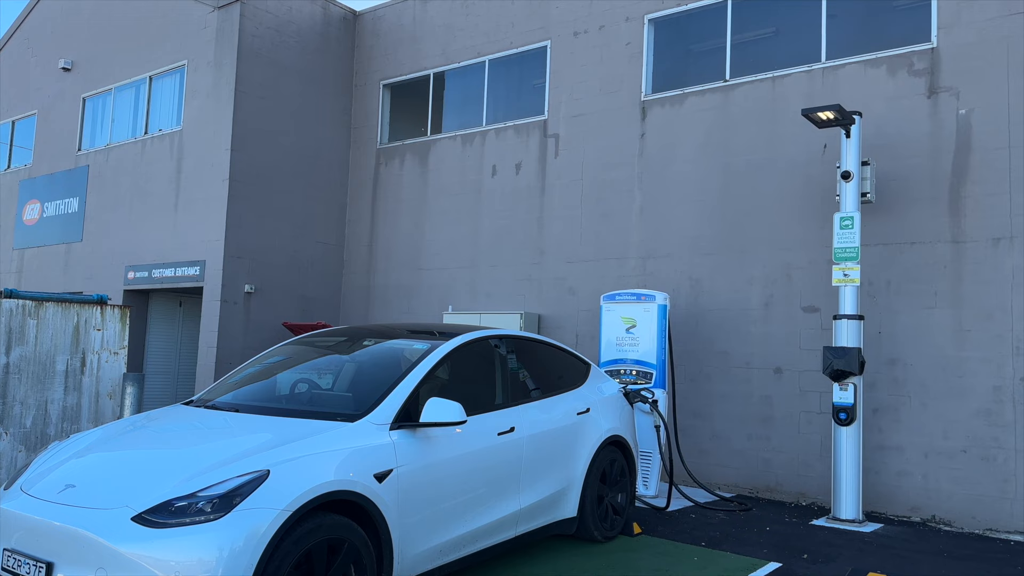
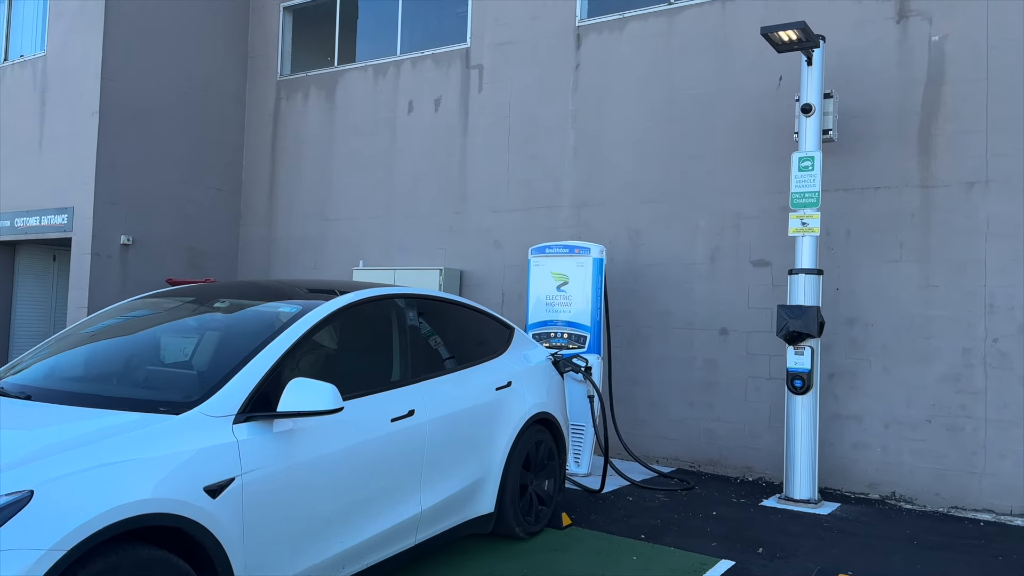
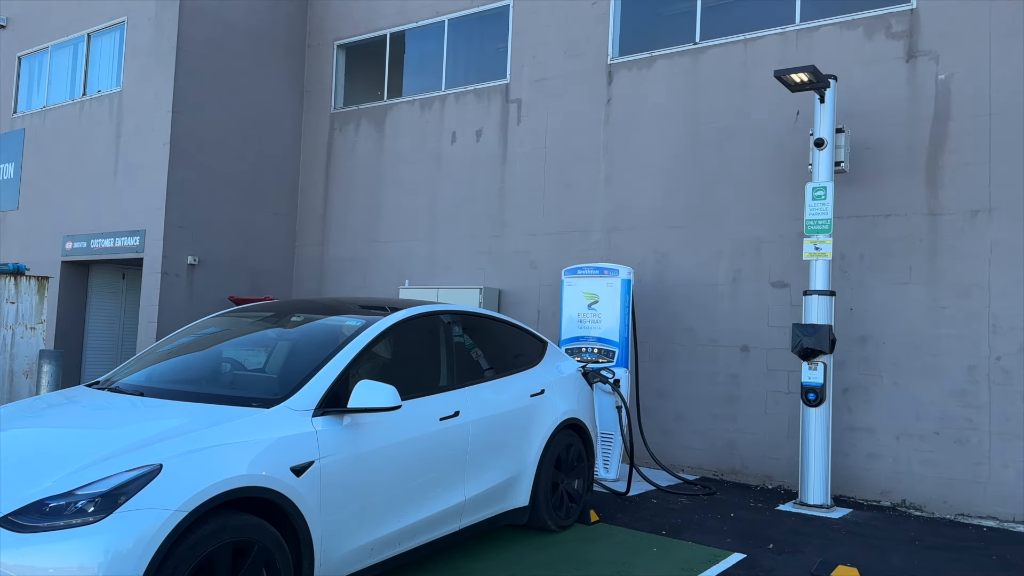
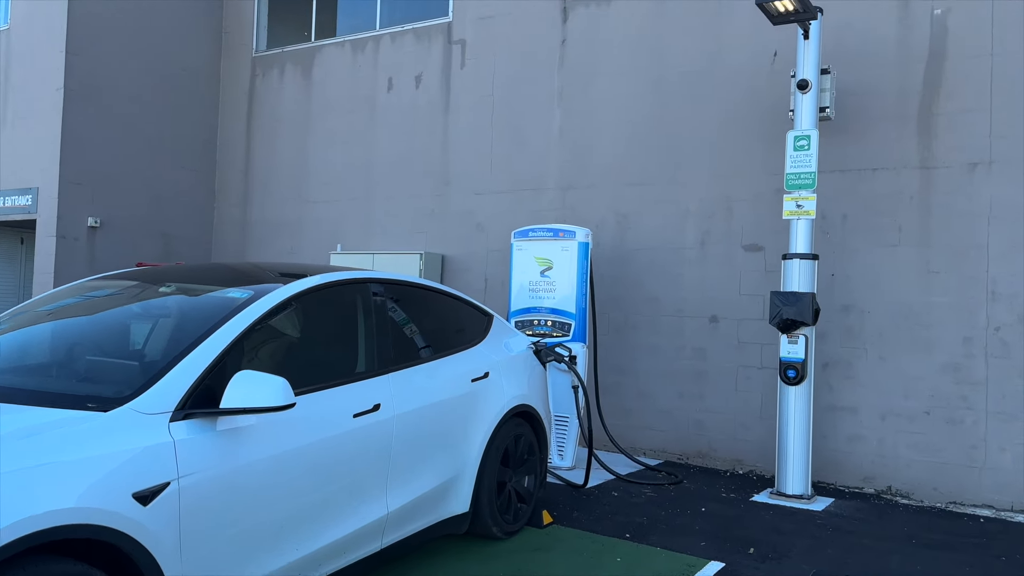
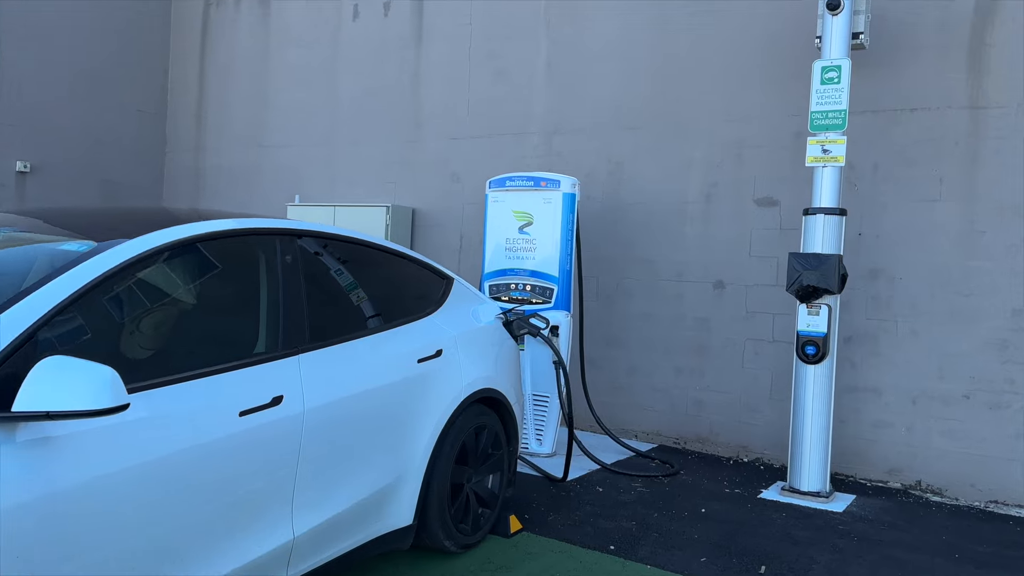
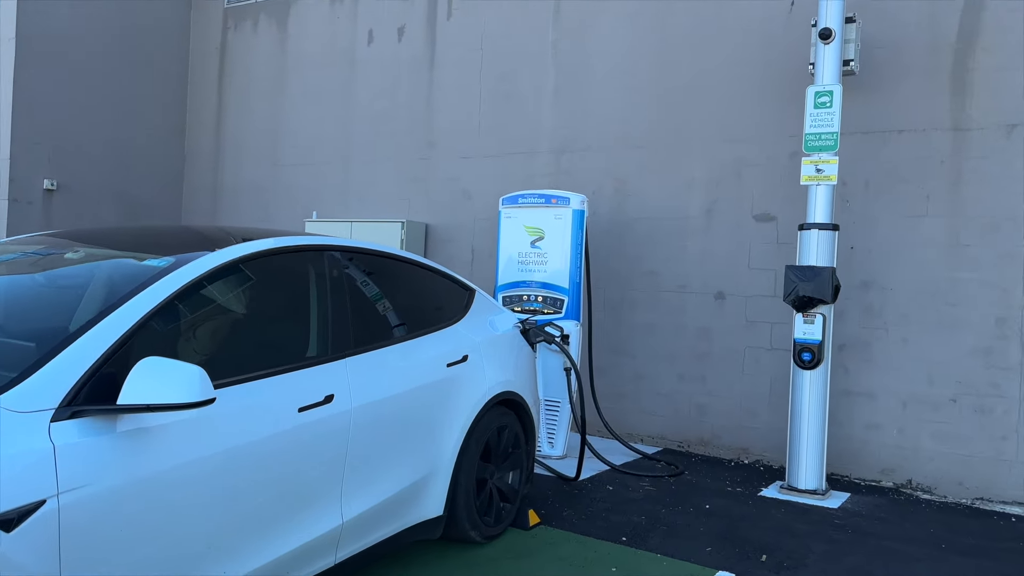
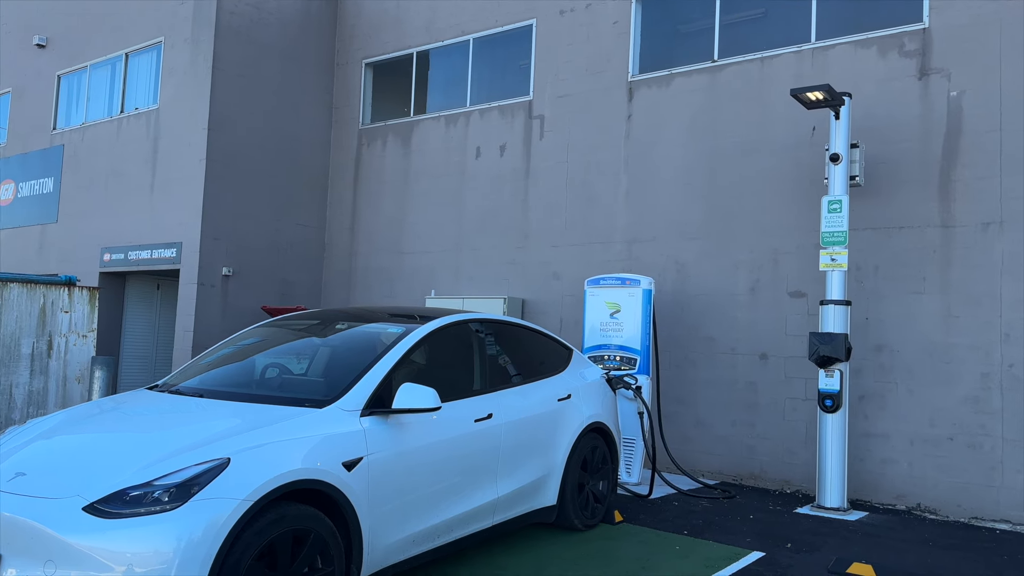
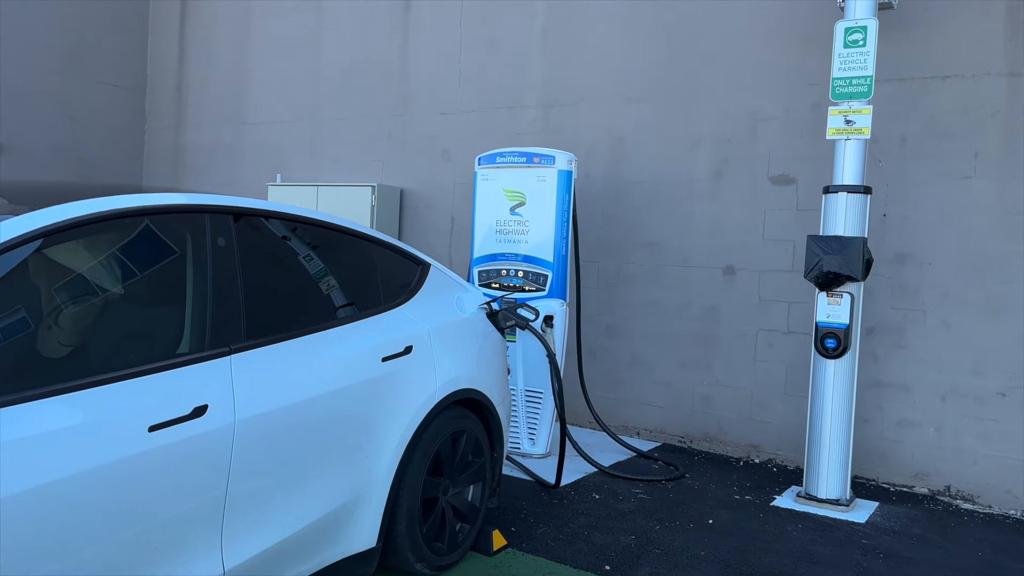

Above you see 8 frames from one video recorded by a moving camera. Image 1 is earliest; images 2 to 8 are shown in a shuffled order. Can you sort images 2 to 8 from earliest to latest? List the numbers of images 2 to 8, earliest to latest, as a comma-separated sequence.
7, 3, 2, 4, 6, 5, 8
